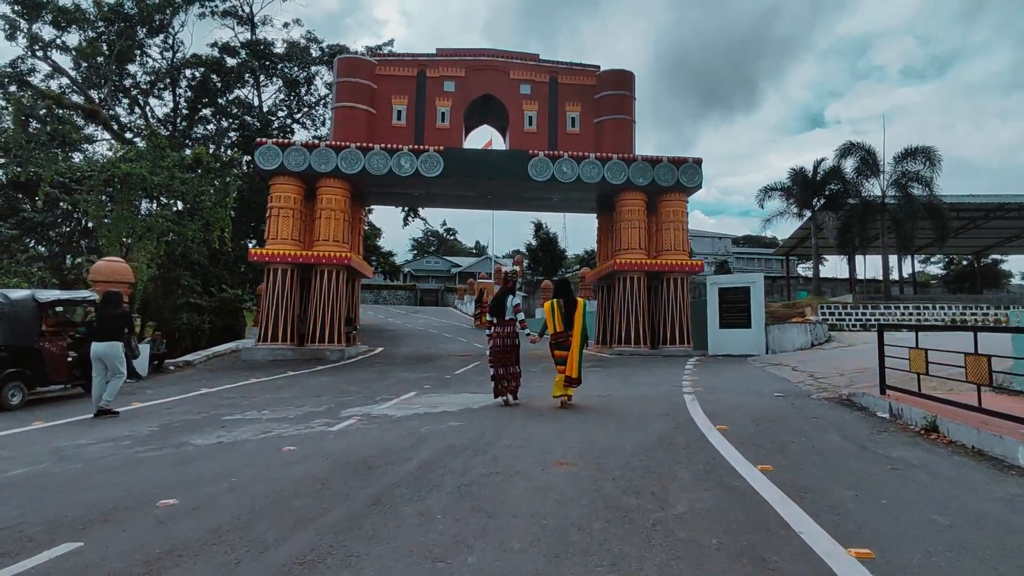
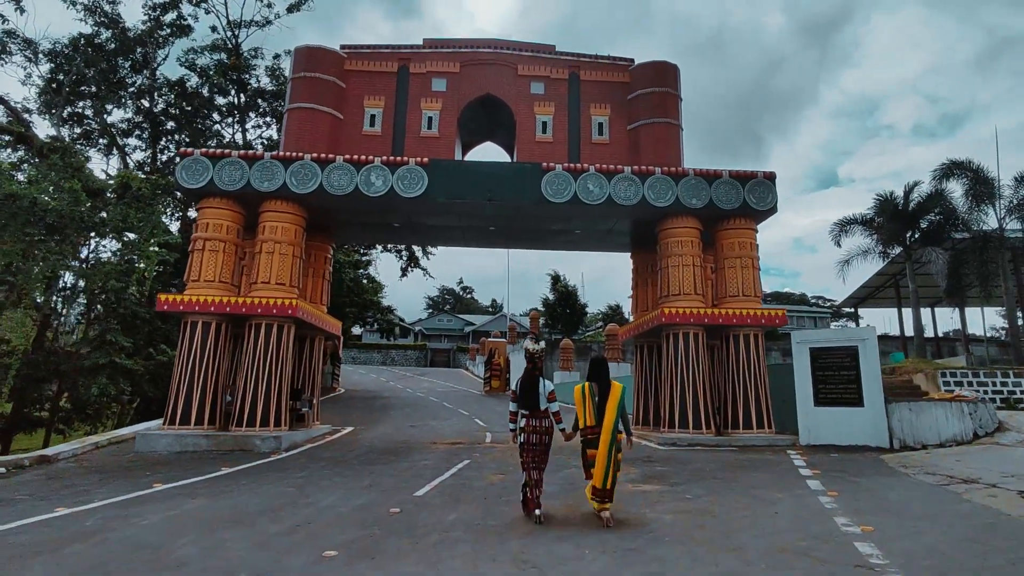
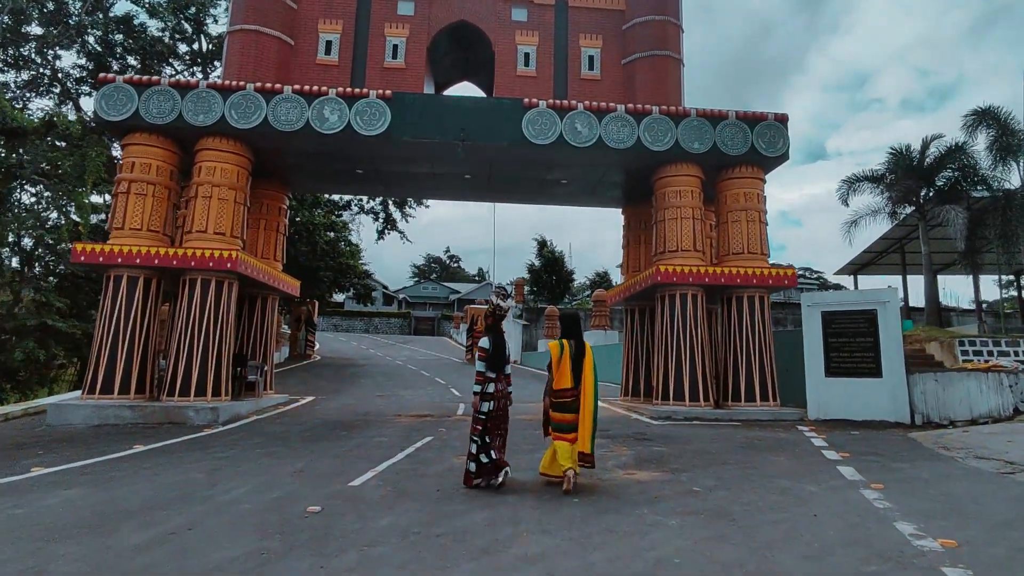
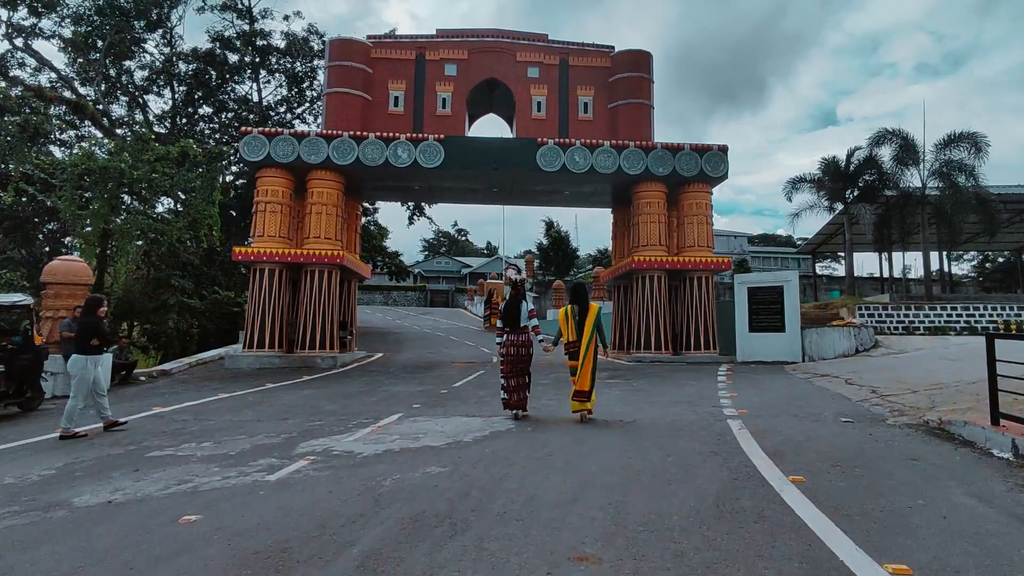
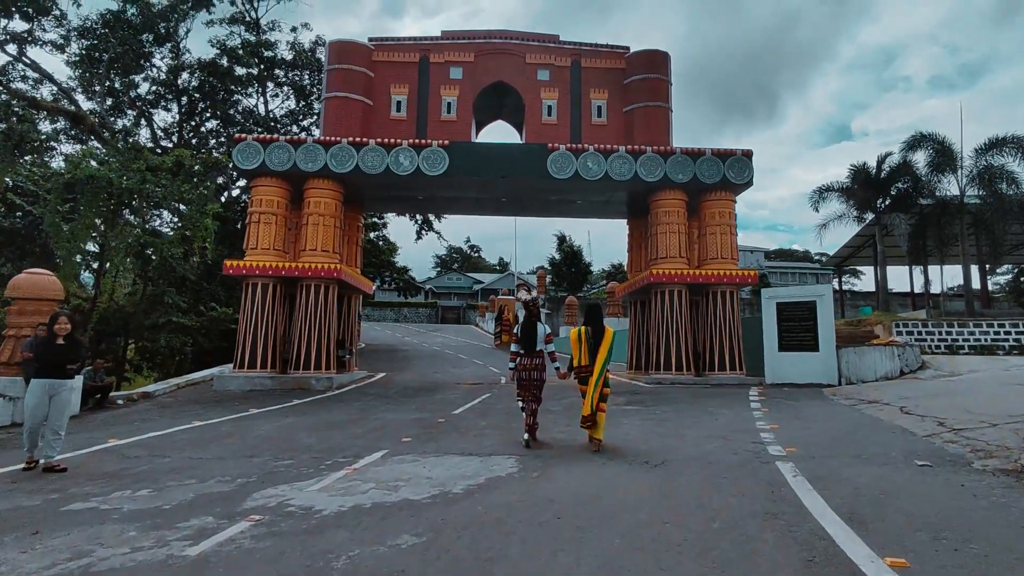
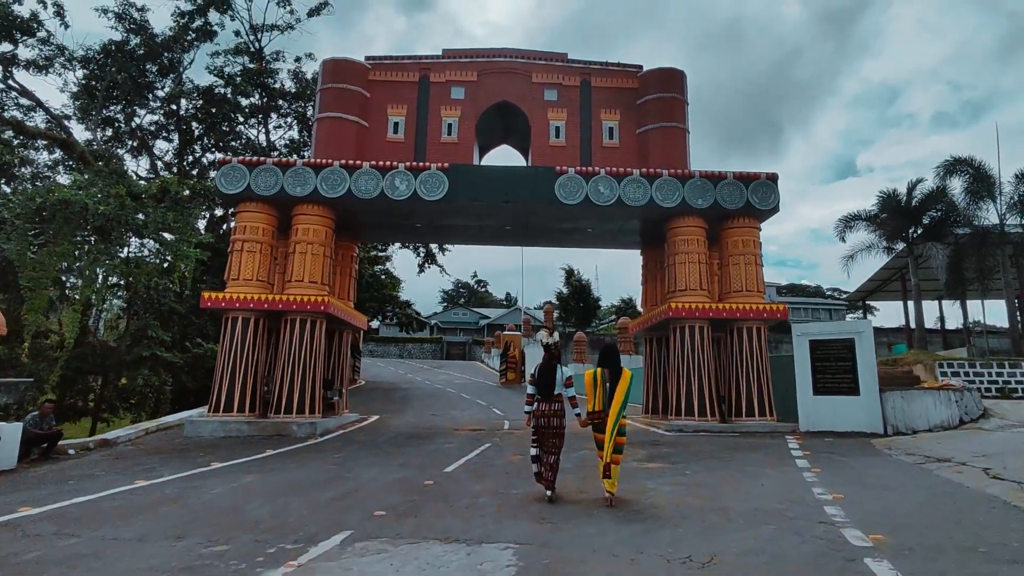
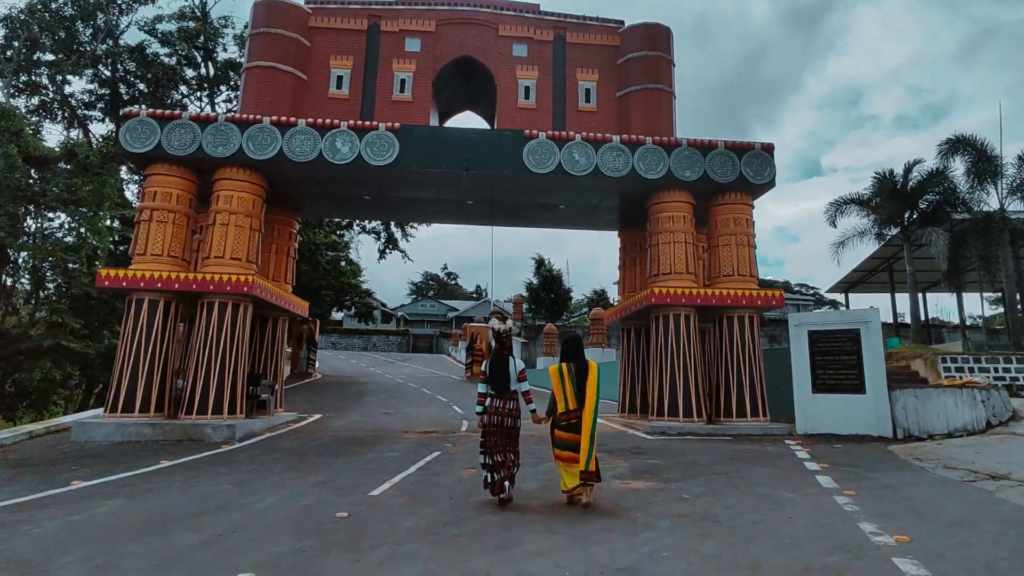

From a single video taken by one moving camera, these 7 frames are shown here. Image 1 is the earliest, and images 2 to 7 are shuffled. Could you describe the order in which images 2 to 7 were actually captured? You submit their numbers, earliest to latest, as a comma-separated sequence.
4, 5, 6, 2, 7, 3
